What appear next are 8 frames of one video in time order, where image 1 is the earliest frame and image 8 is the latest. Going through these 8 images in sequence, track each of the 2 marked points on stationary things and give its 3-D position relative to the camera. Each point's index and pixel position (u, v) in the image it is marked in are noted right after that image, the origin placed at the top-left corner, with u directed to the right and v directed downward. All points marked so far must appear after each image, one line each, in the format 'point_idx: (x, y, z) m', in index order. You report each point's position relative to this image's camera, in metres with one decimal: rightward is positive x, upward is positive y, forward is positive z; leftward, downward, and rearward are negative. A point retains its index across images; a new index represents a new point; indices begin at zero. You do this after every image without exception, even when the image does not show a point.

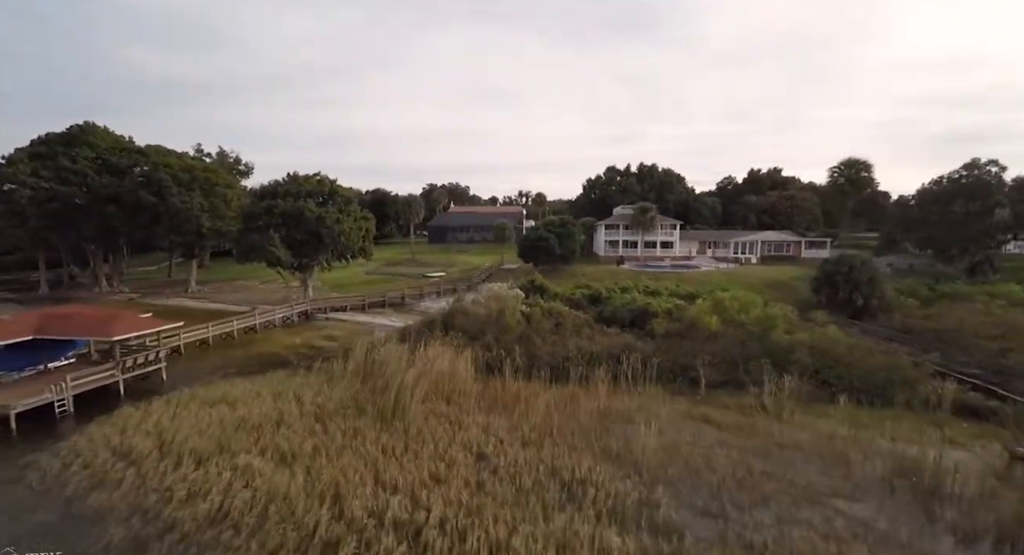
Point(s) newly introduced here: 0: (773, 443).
0: (+8.1, -5.1, +15.4) m
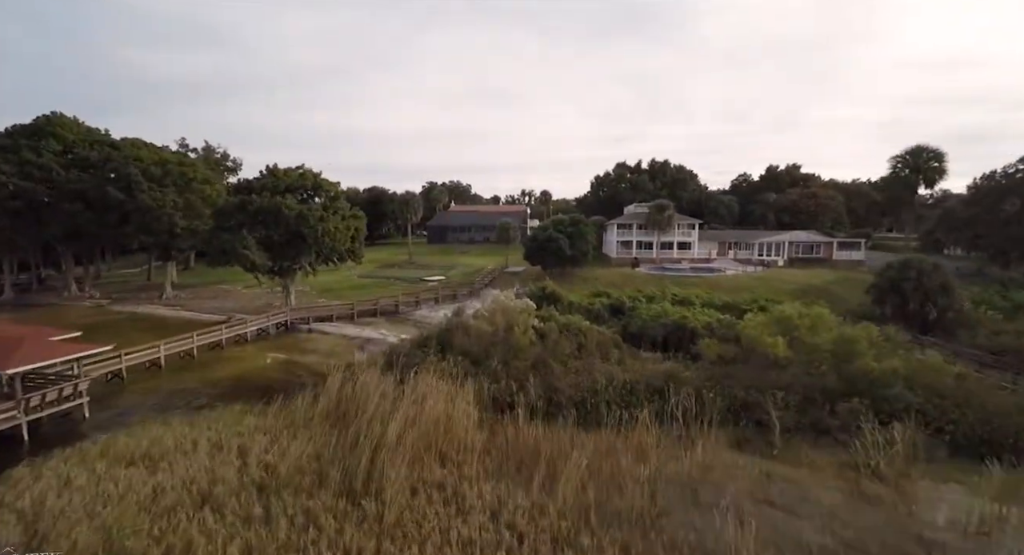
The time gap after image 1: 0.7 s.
0: (+8.5, -5.5, +10.6) m
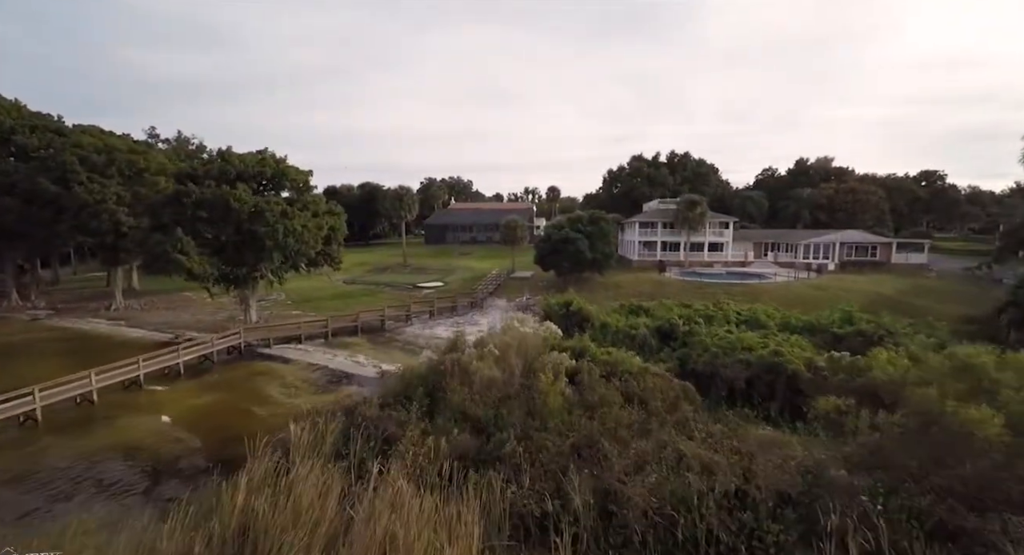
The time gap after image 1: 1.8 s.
0: (+9.2, -6.2, +3.4) m
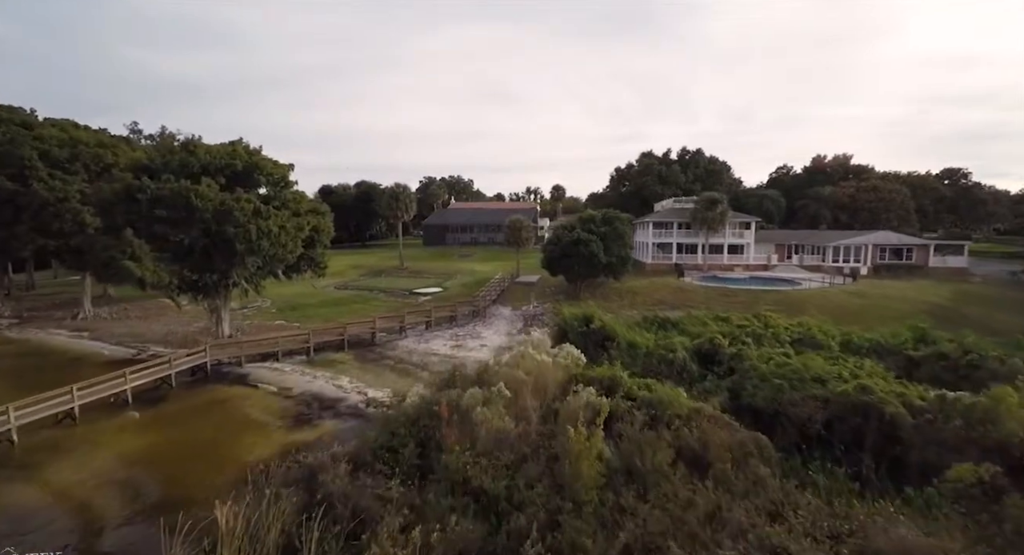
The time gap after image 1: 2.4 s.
0: (+9.6, -6.6, -0.3) m
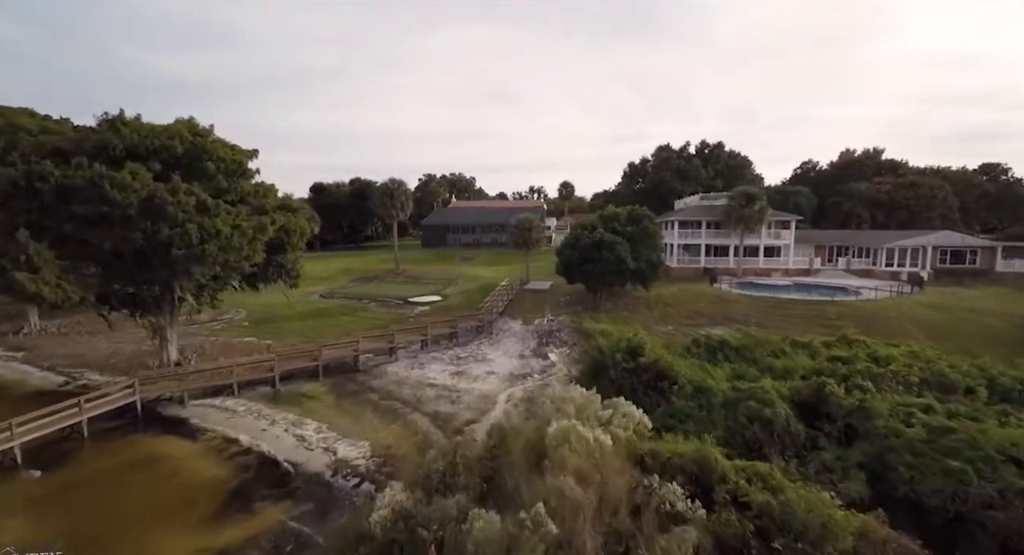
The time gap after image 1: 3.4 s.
0: (+10.2, -7.1, -5.5) m
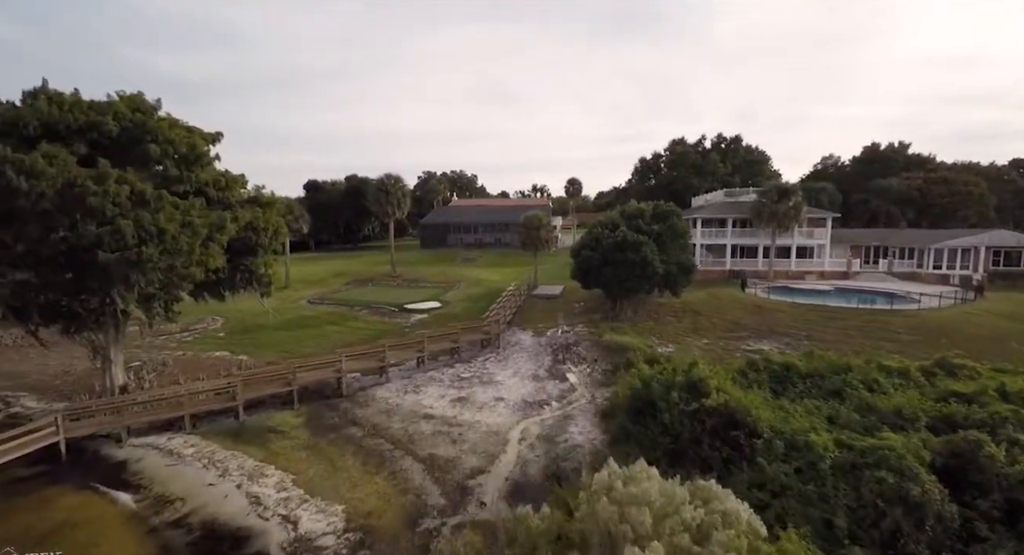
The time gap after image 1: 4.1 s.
0: (+10.6, -7.3, -9.2) m
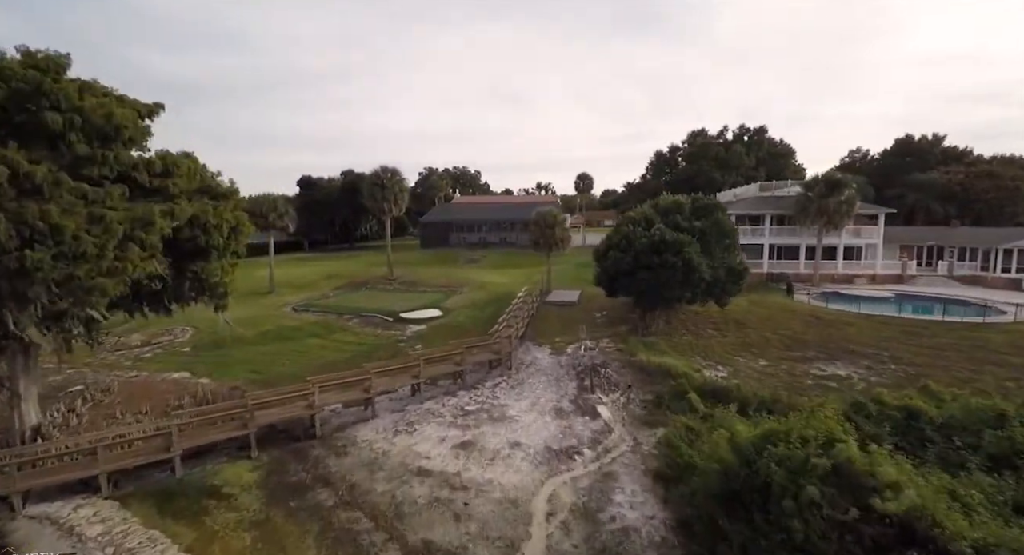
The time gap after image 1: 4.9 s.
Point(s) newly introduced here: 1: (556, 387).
0: (+11.0, -7.7, -13.4) m
1: (+1.6, -4.0, +18.4) m
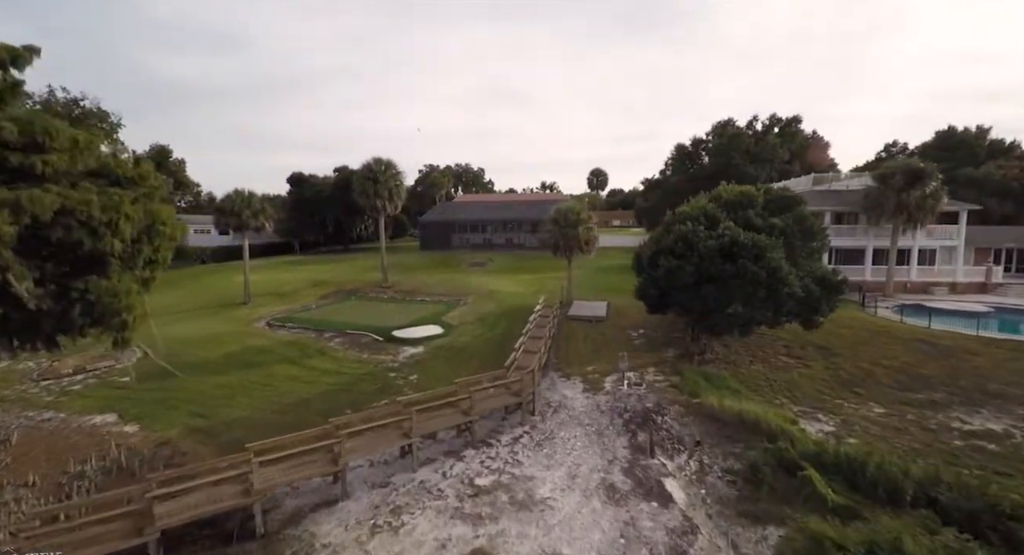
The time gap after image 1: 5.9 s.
0: (+11.7, -8.1, -18.4) m
1: (+2.3, -4.4, +13.5) m
